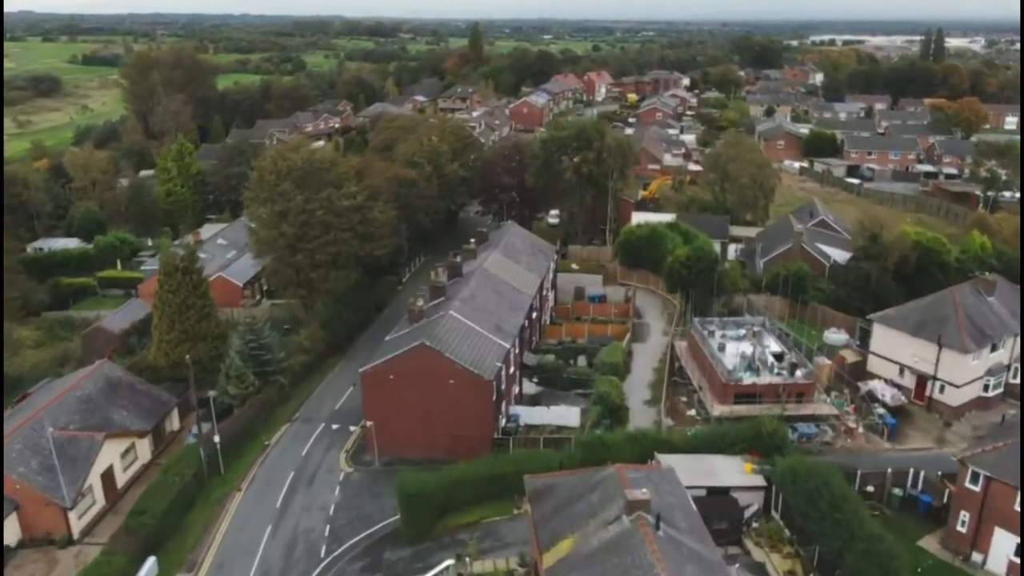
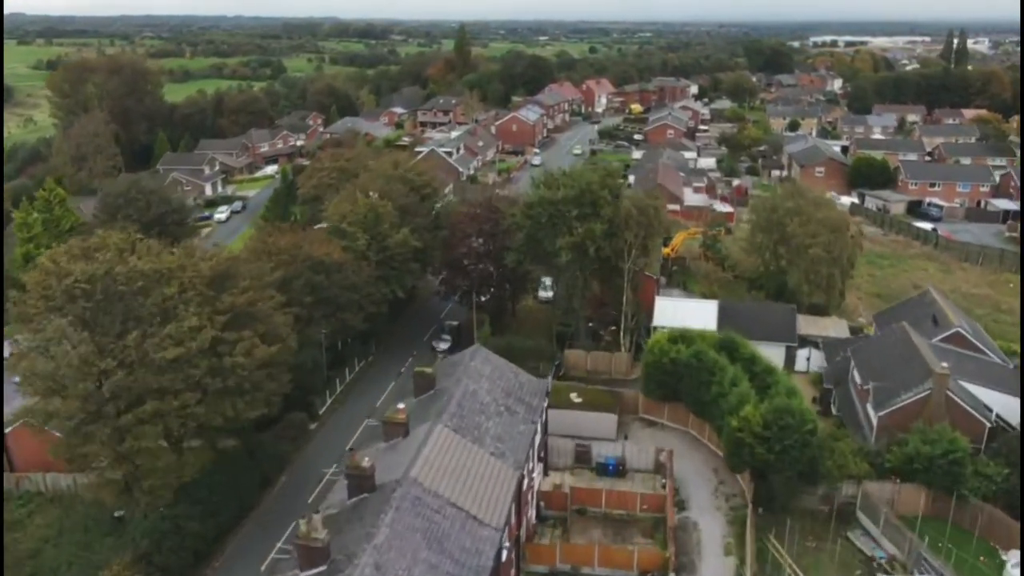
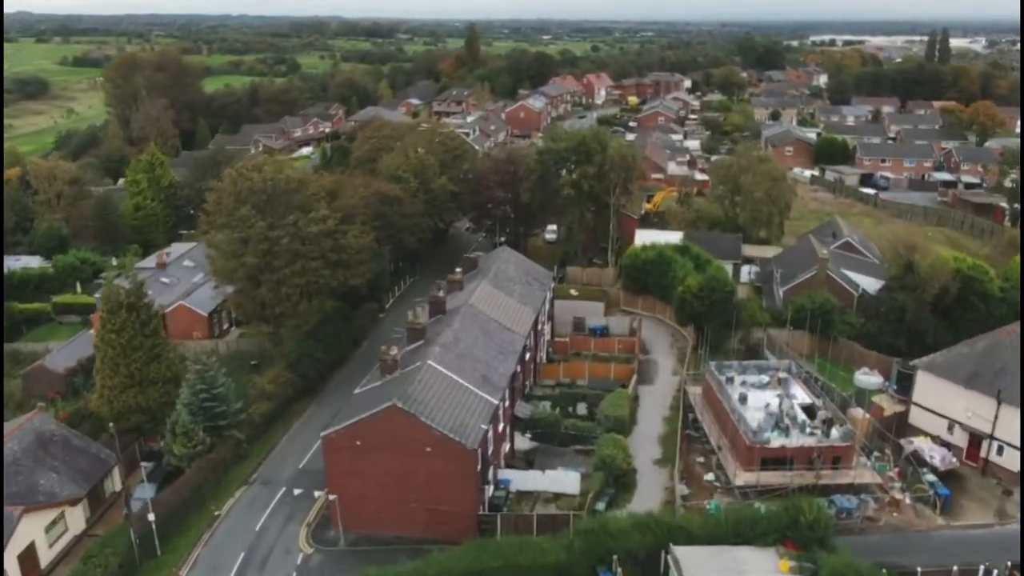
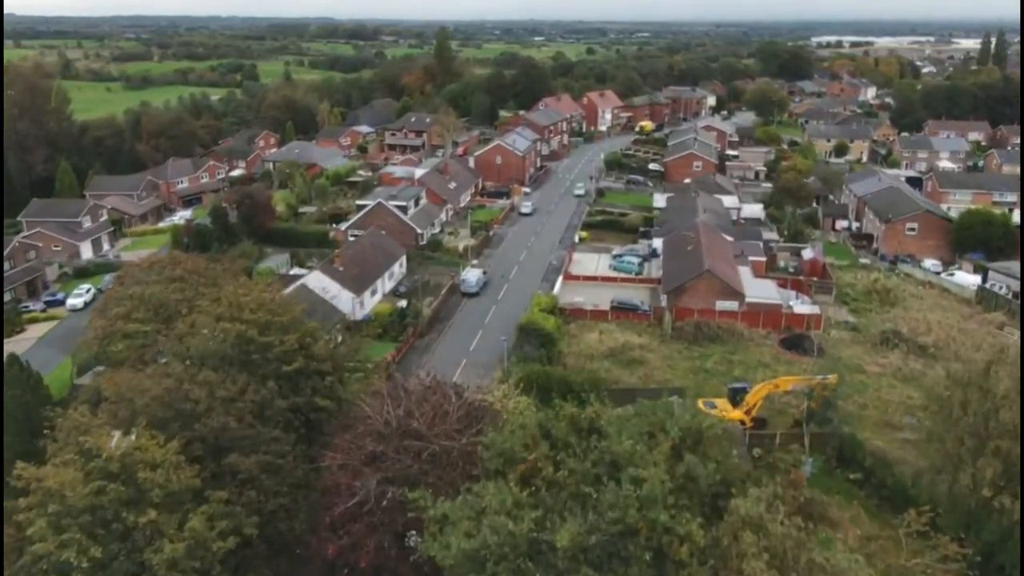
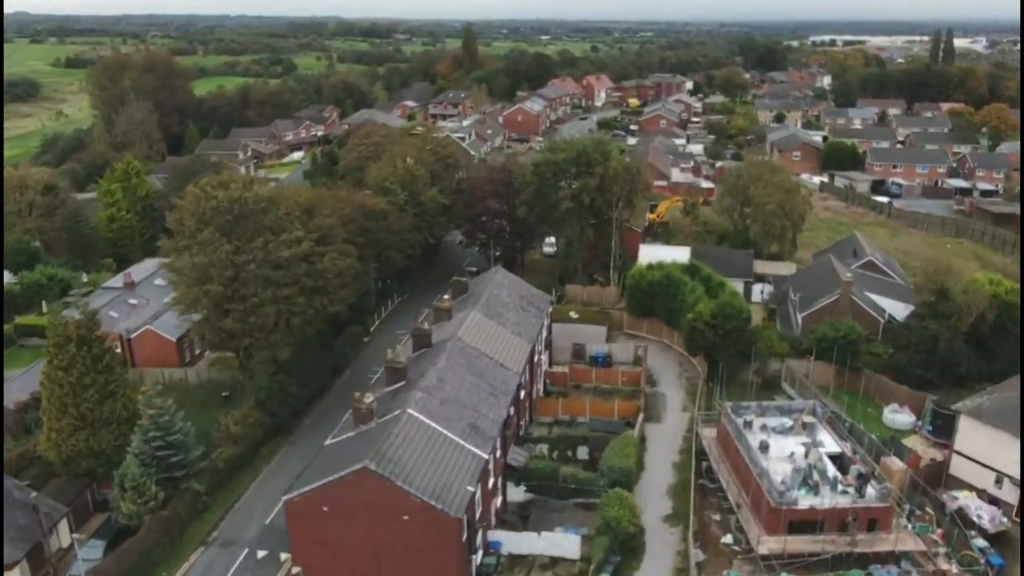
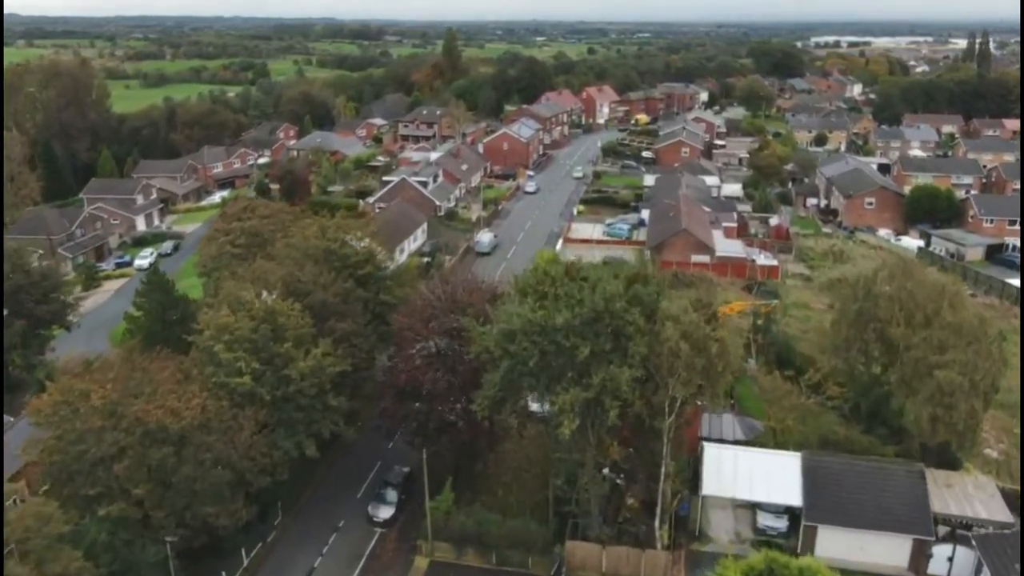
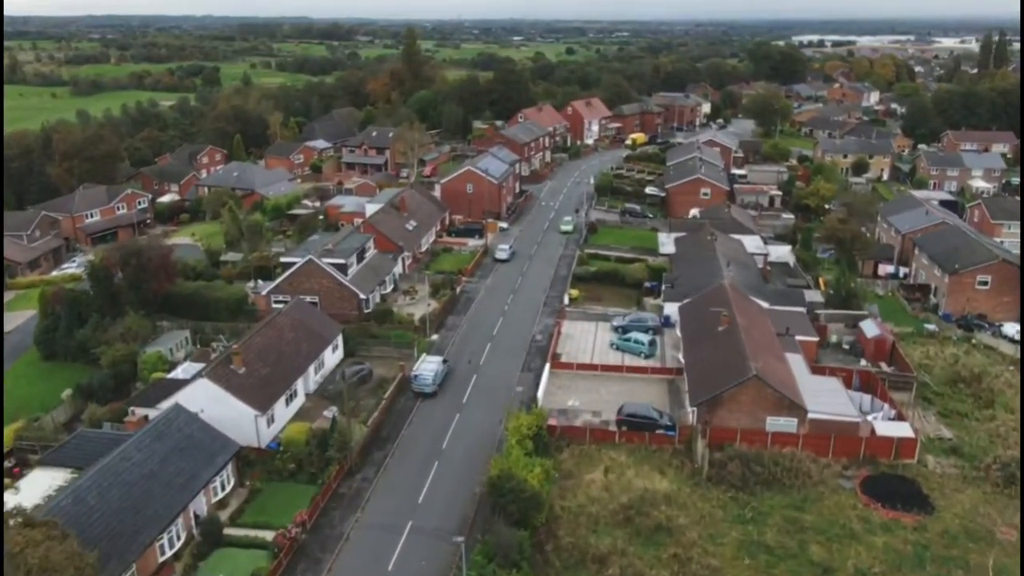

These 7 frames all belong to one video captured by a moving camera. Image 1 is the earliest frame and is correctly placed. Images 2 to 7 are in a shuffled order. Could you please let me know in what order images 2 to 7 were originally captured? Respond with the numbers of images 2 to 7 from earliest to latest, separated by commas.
3, 5, 2, 6, 4, 7
